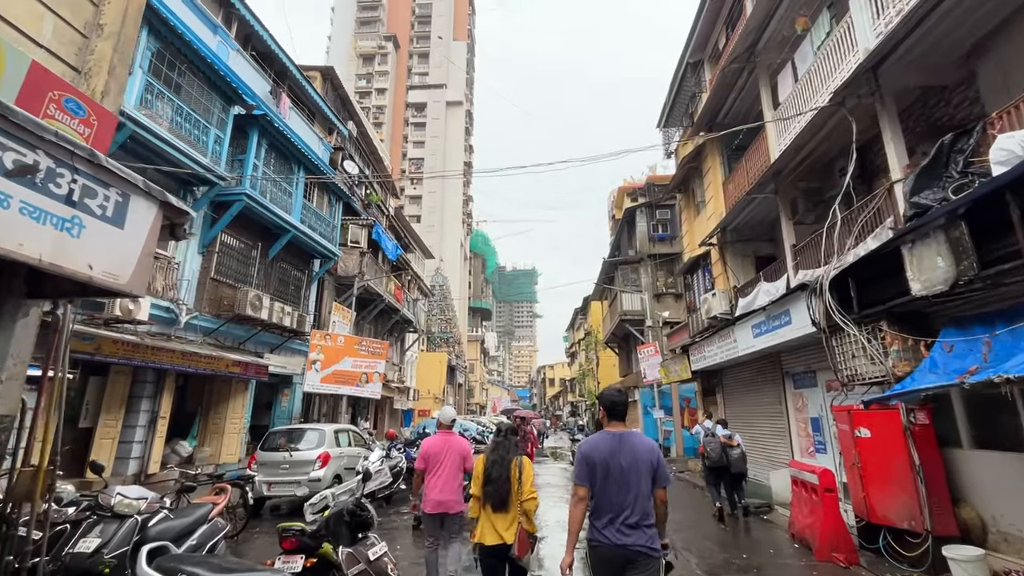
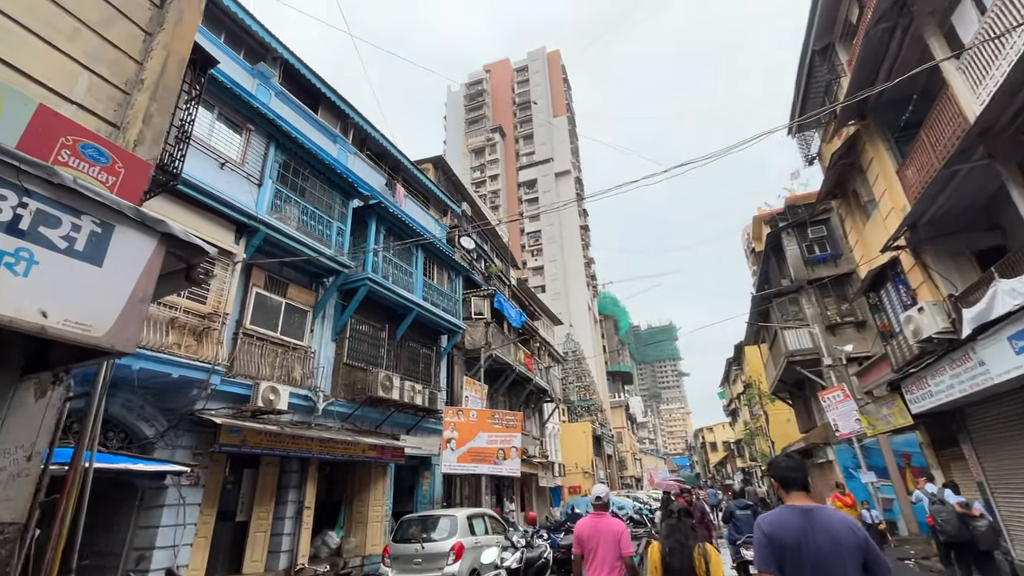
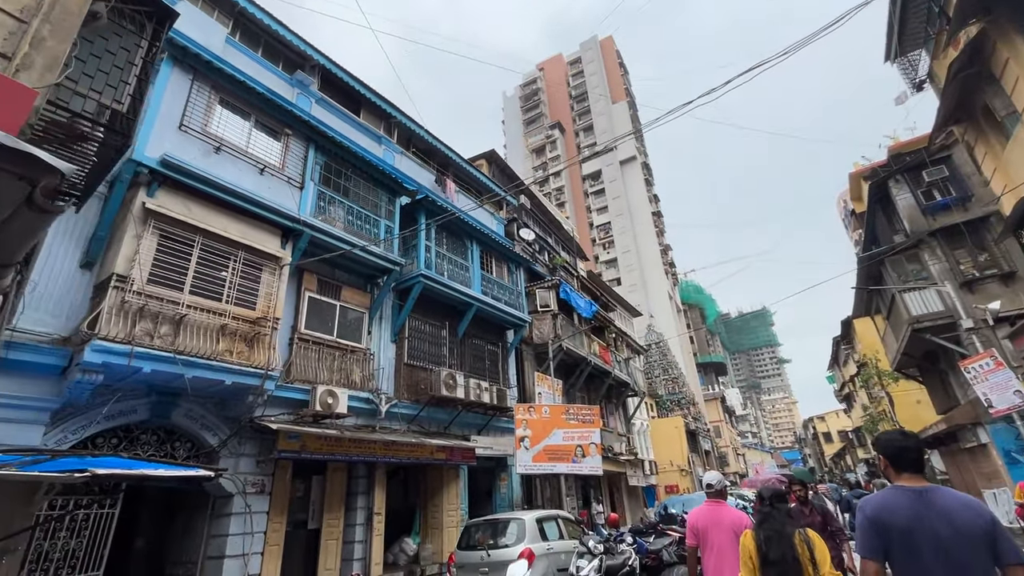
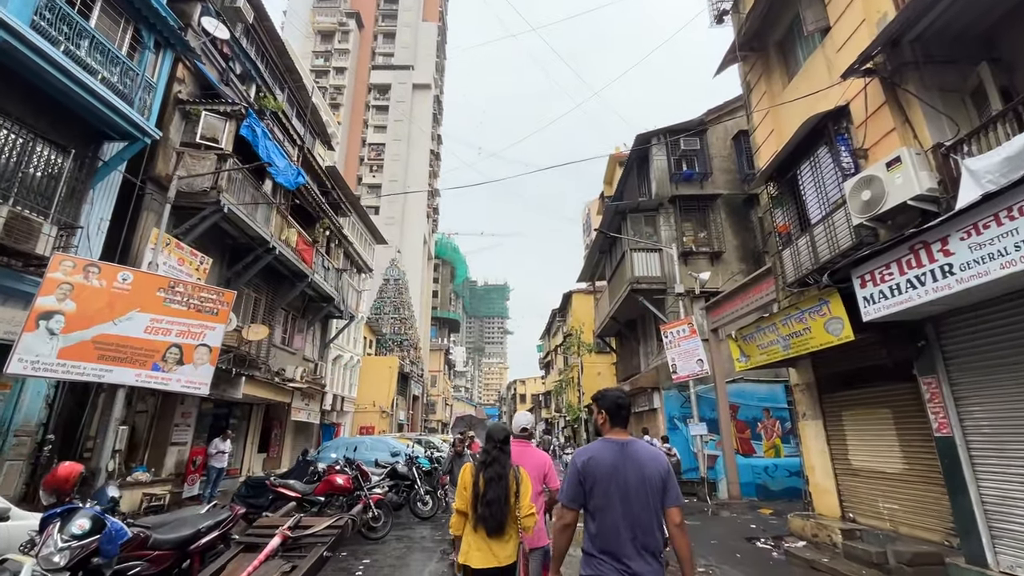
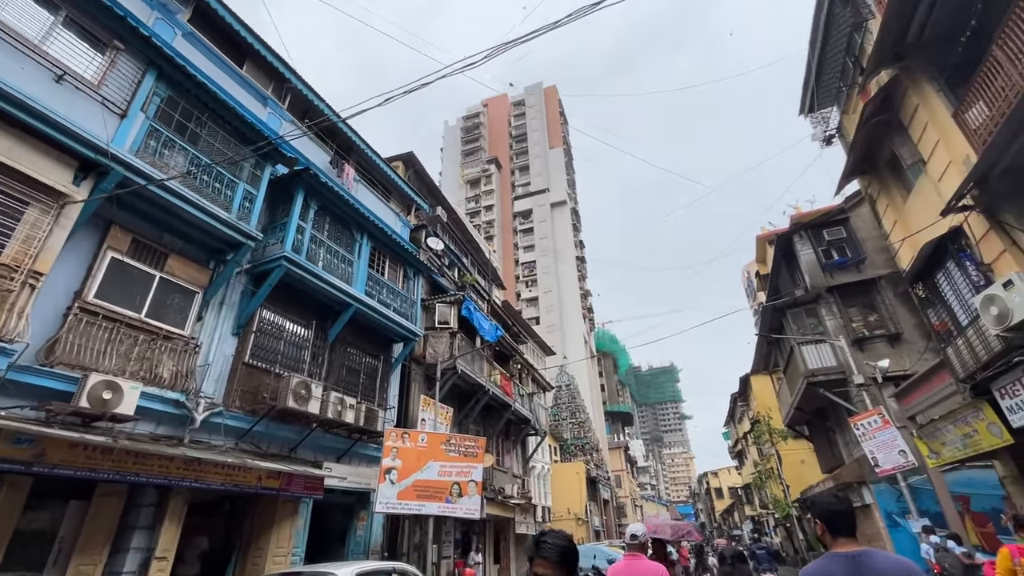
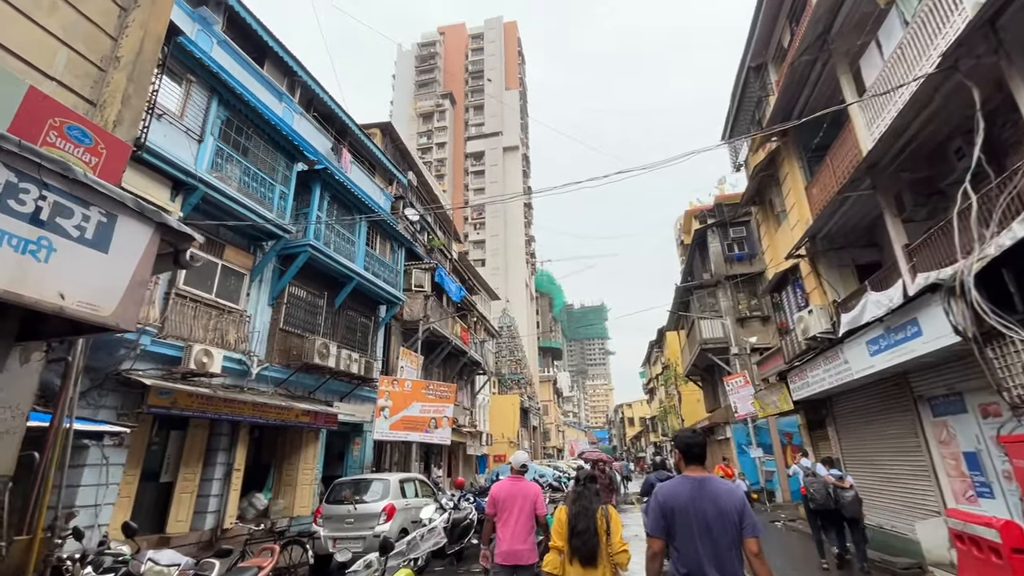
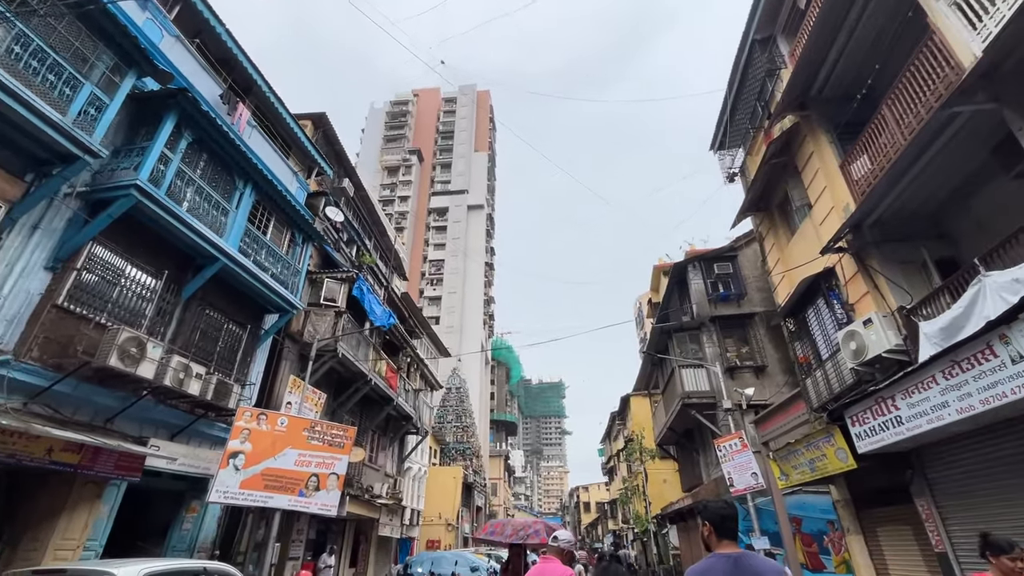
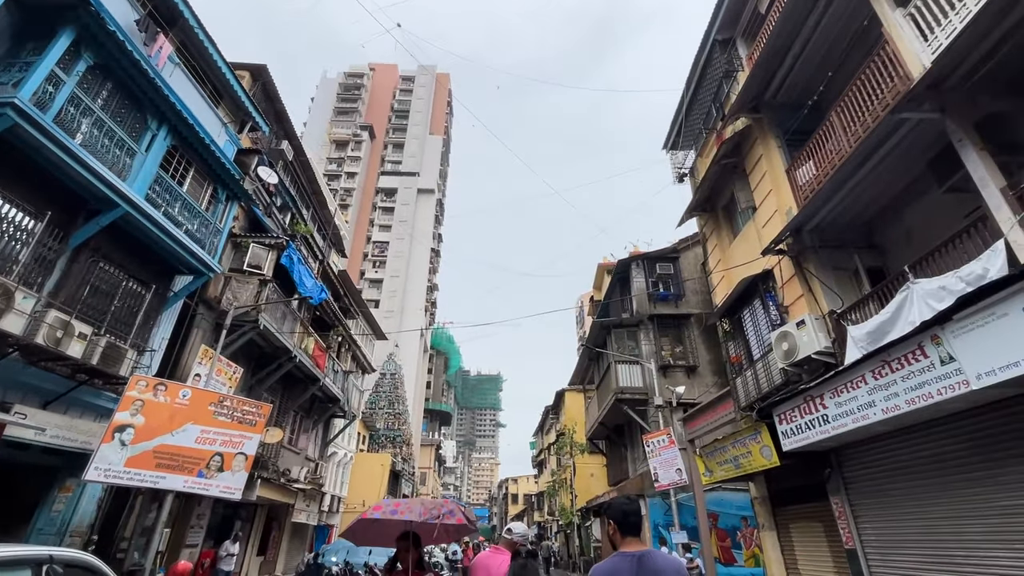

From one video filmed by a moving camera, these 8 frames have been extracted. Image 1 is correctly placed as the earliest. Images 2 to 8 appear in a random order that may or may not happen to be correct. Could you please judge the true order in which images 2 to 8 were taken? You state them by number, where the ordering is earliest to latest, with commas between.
6, 2, 3, 5, 7, 8, 4
